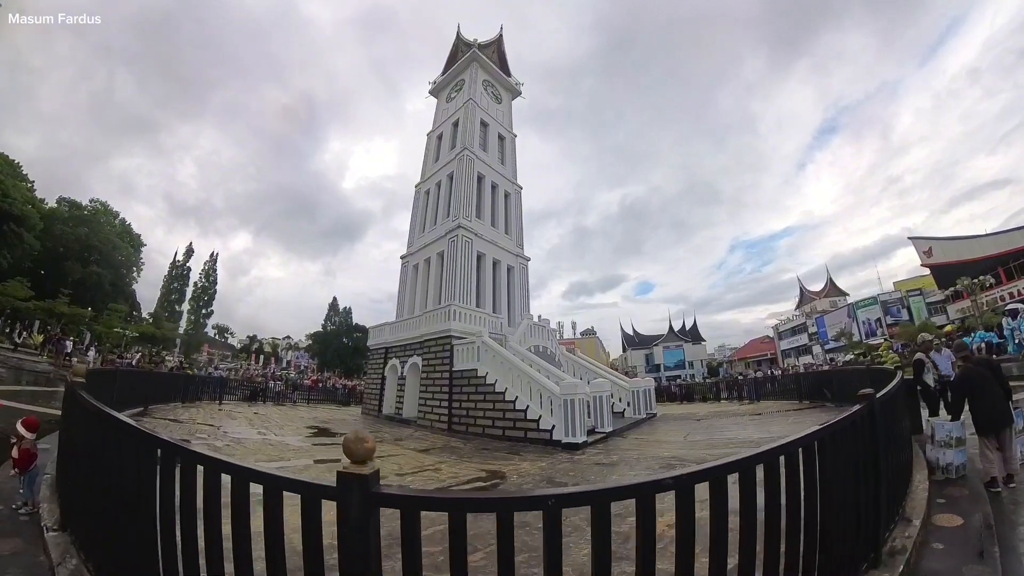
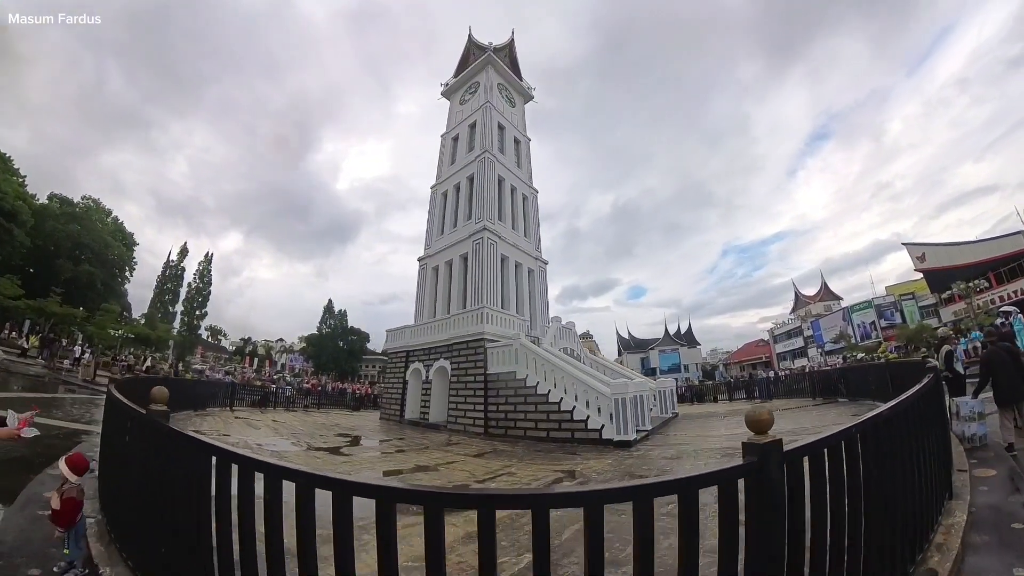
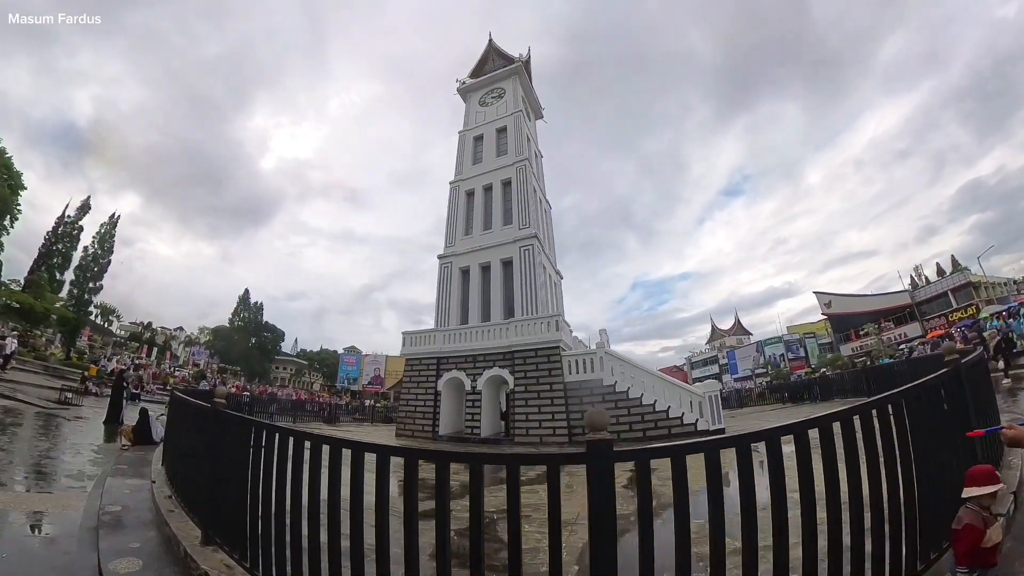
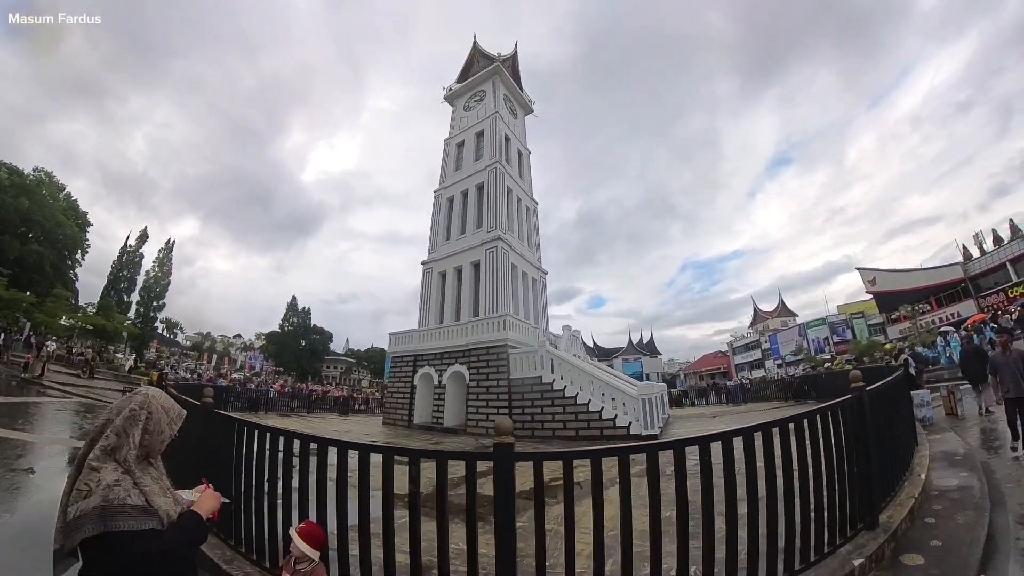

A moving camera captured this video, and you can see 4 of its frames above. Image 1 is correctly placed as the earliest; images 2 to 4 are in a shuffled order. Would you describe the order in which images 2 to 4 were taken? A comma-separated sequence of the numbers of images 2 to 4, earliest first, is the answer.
2, 4, 3
